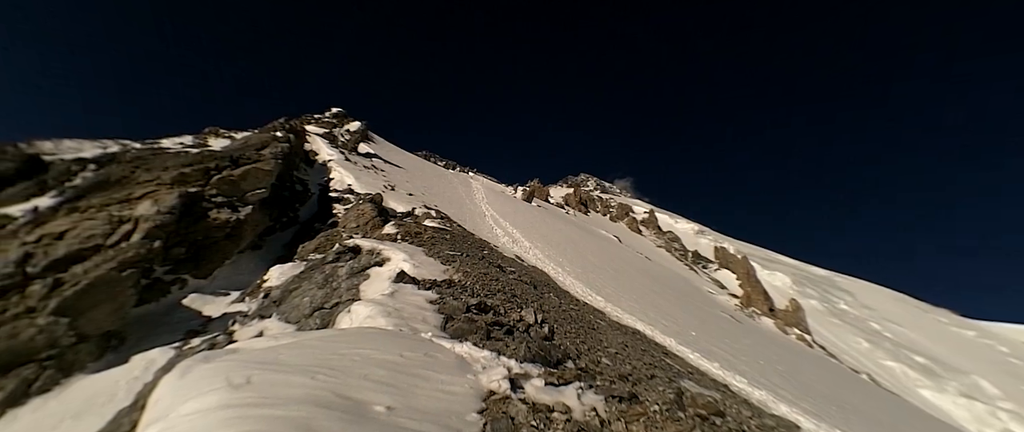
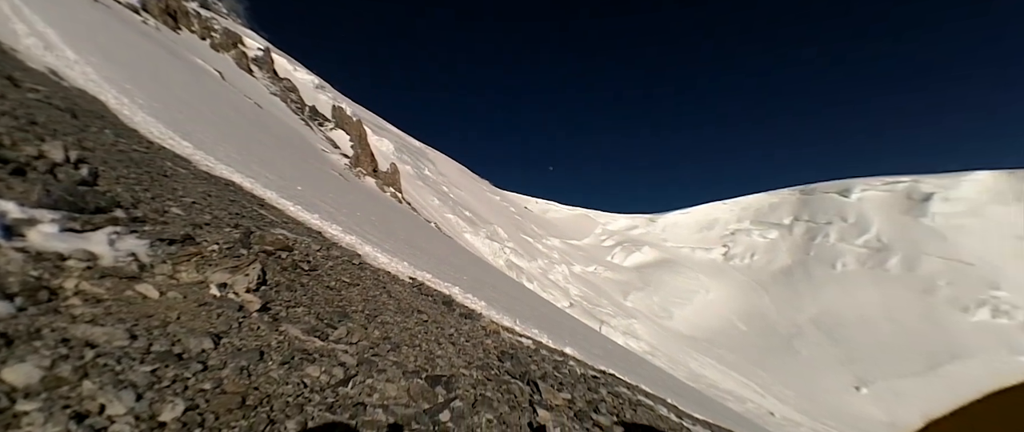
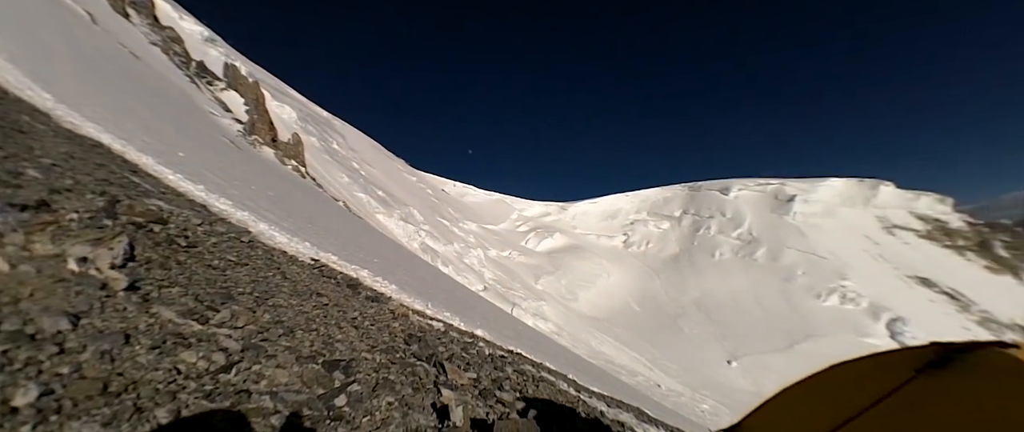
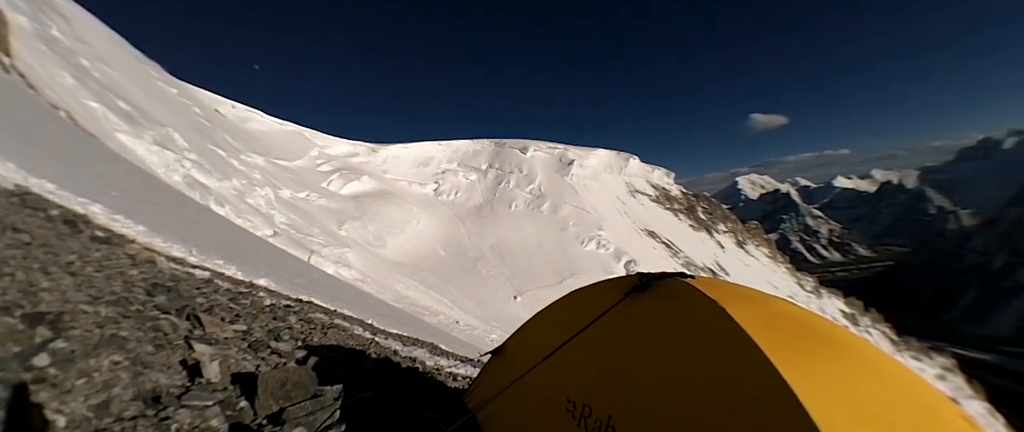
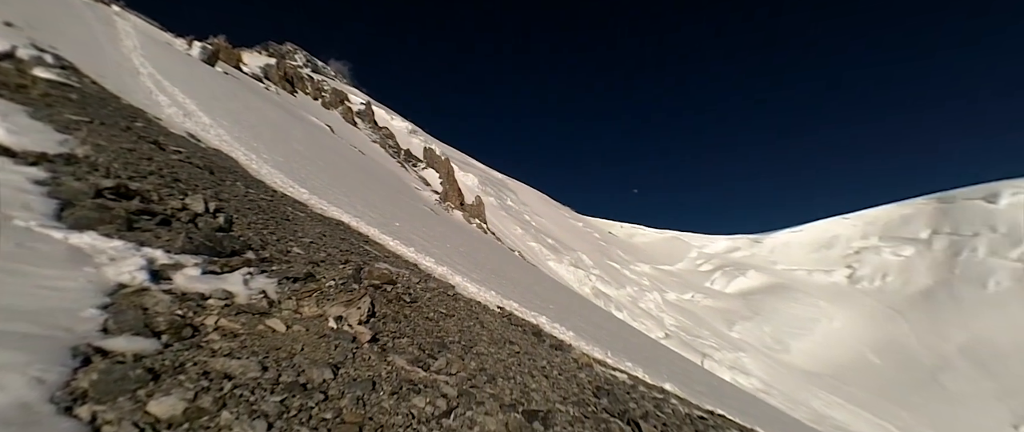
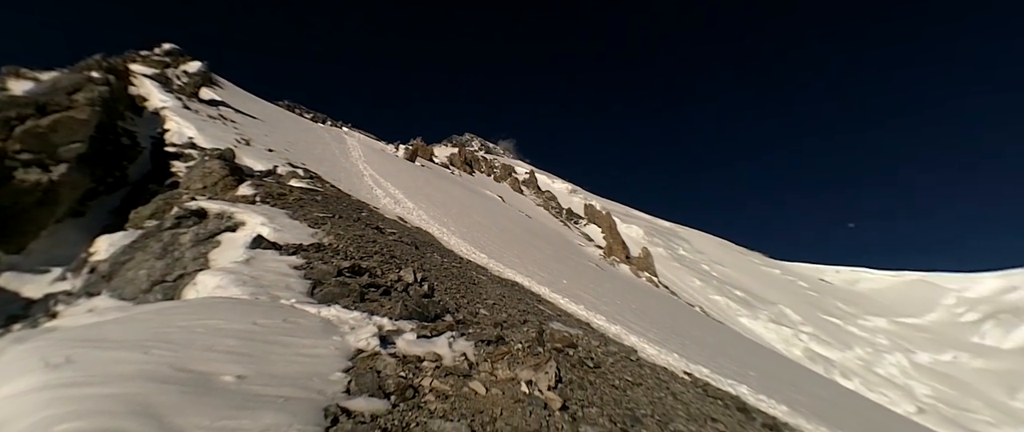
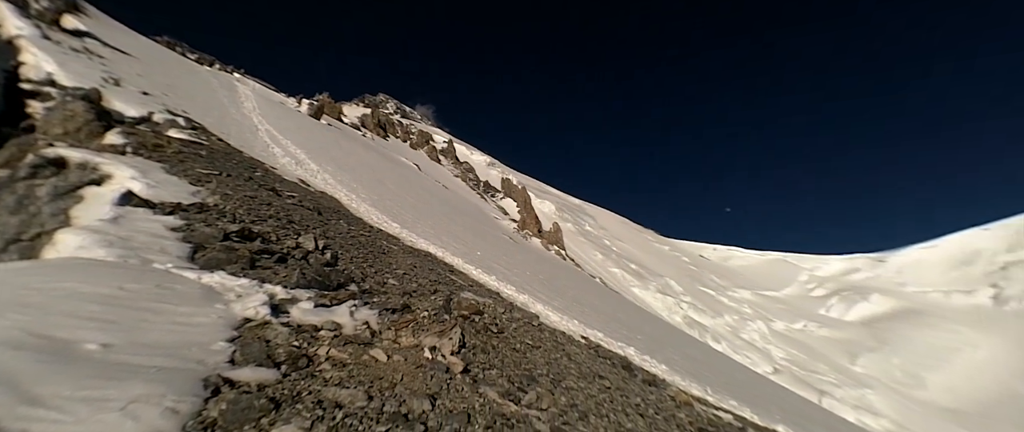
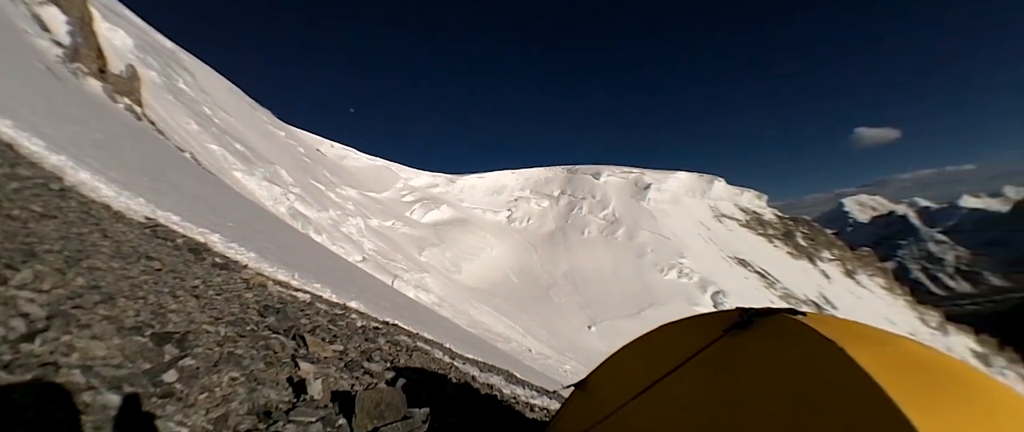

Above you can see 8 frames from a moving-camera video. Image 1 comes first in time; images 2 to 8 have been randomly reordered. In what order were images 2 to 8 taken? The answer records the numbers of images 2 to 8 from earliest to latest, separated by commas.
6, 7, 5, 2, 3, 8, 4
